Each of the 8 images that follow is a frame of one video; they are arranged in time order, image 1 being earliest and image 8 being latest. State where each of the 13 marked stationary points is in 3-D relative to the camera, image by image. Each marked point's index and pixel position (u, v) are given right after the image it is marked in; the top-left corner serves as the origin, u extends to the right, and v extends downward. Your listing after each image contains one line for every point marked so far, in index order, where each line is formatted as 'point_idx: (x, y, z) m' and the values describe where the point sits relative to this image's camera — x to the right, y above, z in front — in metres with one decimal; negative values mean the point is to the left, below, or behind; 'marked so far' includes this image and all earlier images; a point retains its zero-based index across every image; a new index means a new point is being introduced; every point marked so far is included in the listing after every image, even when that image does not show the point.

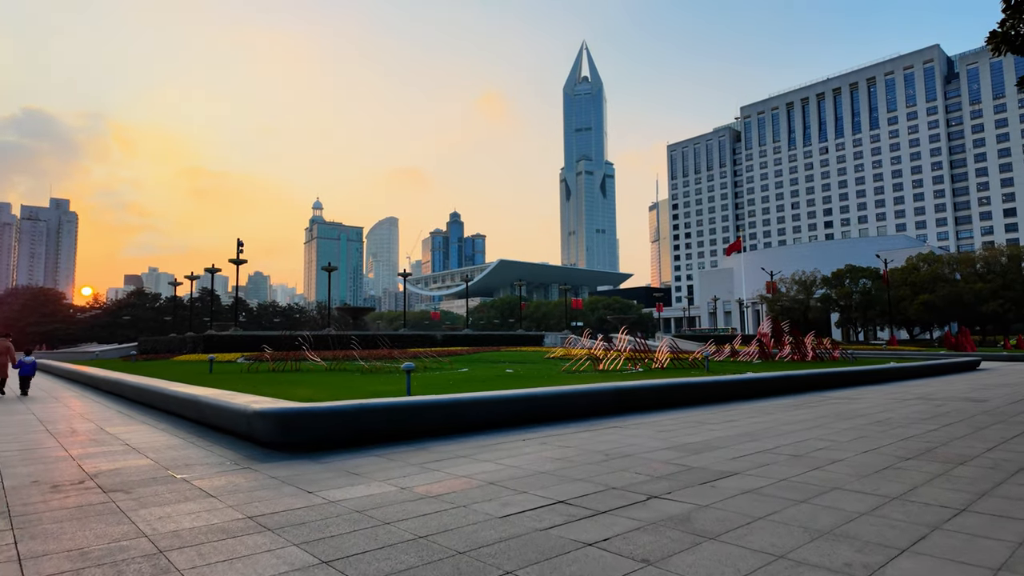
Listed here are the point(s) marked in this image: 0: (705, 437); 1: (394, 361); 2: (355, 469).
0: (+2.4, -1.9, +7.6) m
1: (-4.0, -2.4, +19.8) m
2: (-1.6, -1.8, +5.9) m
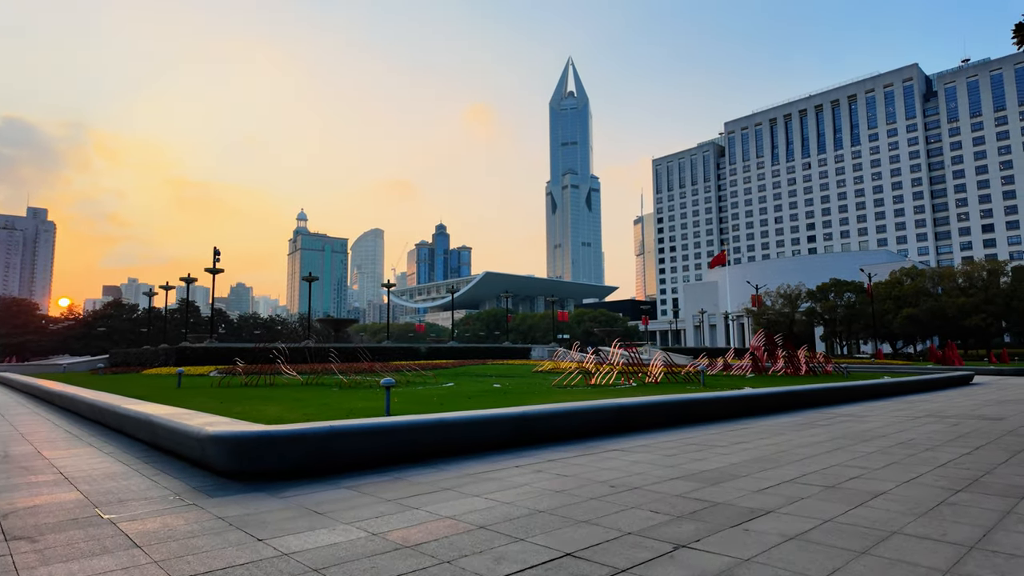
0: (+2.3, -2.0, +6.8) m
1: (-4.4, -2.8, +18.8) m
2: (-1.6, -1.9, +5.0) m
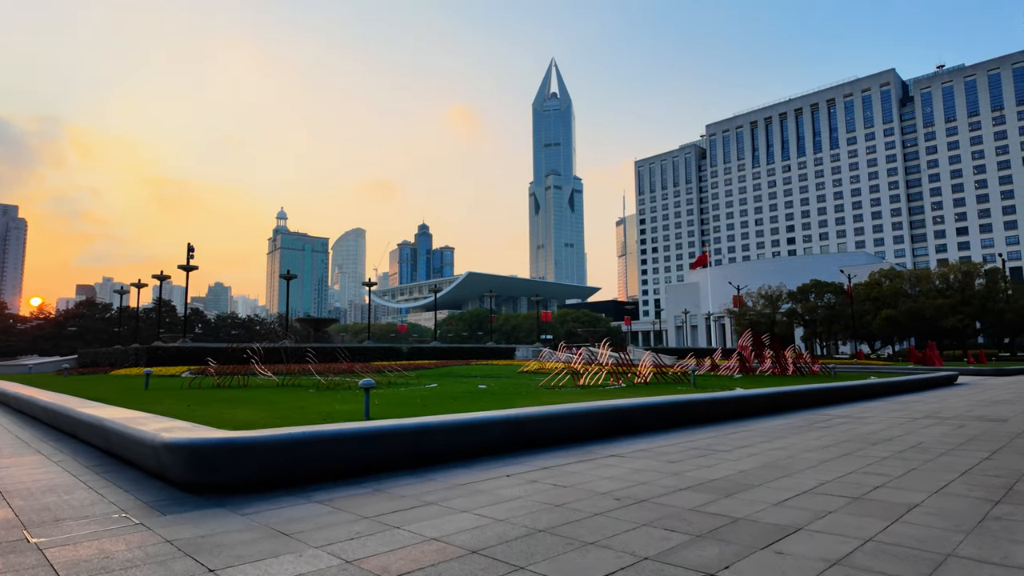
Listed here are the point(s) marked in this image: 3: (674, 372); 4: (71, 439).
0: (+2.3, -1.9, +6.3) m
1: (-4.8, -2.7, +18.1) m
2: (-1.7, -1.8, +4.4) m
3: (+5.3, -2.8, +19.2) m
4: (-6.7, -2.3, +9.0) m
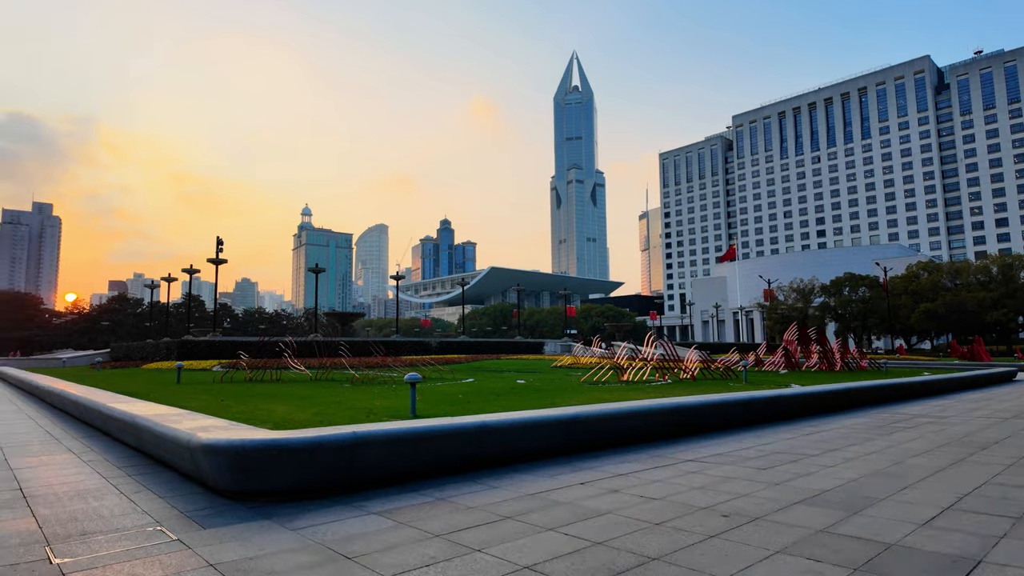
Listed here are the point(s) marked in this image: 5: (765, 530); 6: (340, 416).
0: (+2.9, -1.8, +5.5) m
1: (-3.7, -2.4, +17.5) m
2: (-1.0, -1.6, +3.7) m
3: (+6.5, -2.5, +18.3) m
4: (-5.9, -2.2, +8.6) m
5: (+1.7, -1.6, +4.0) m
6: (-2.5, -1.8, +8.4) m
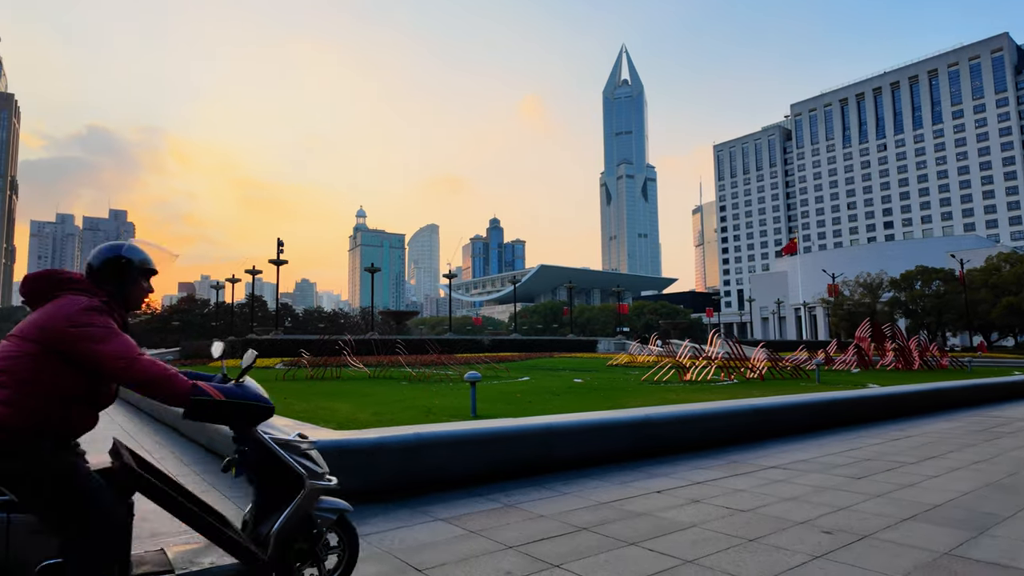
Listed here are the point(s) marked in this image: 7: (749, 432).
0: (+3.6, -1.7, +4.9) m
1: (-2.0, -2.4, +17.5) m
2: (-0.6, -1.6, +3.5) m
3: (+8.2, -2.3, +17.4) m
4: (-5.0, -2.2, +8.7) m
5: (+2.2, -1.6, +3.5) m
6: (-1.6, -1.8, +8.3) m
7: (+3.2, -1.9, +7.9) m
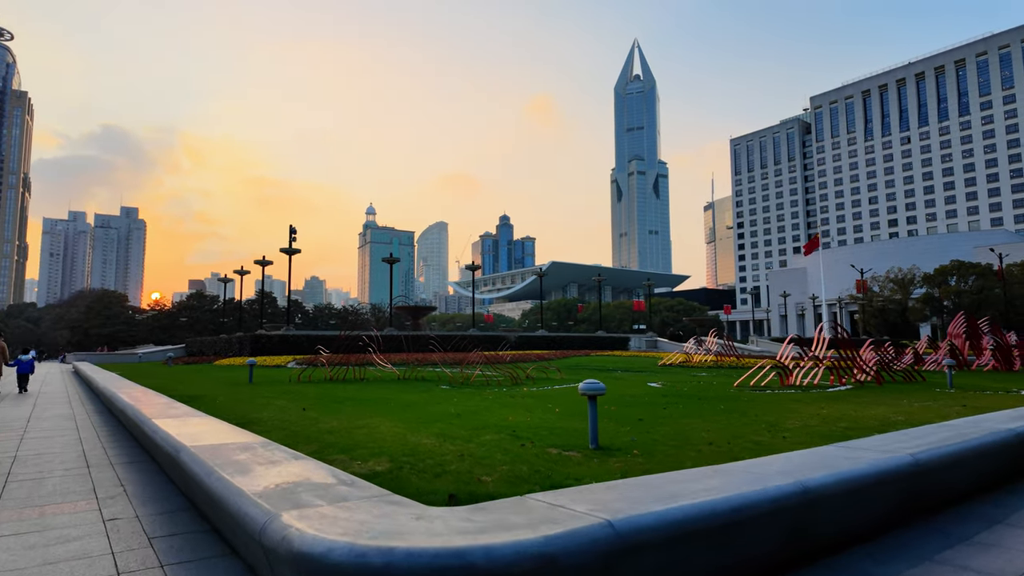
0: (+4.7, -1.4, +2.2) m
1: (-0.7, -2.0, +14.9) m
2: (+0.6, -1.3, +0.8) m
3: (+9.5, -2.0, +14.6) m
4: (-3.8, -1.8, +6.1) m
5: (+3.3, -1.3, +0.8) m
6: (-0.3, -1.5, +5.7) m
7: (+4.4, -1.6, +5.2) m
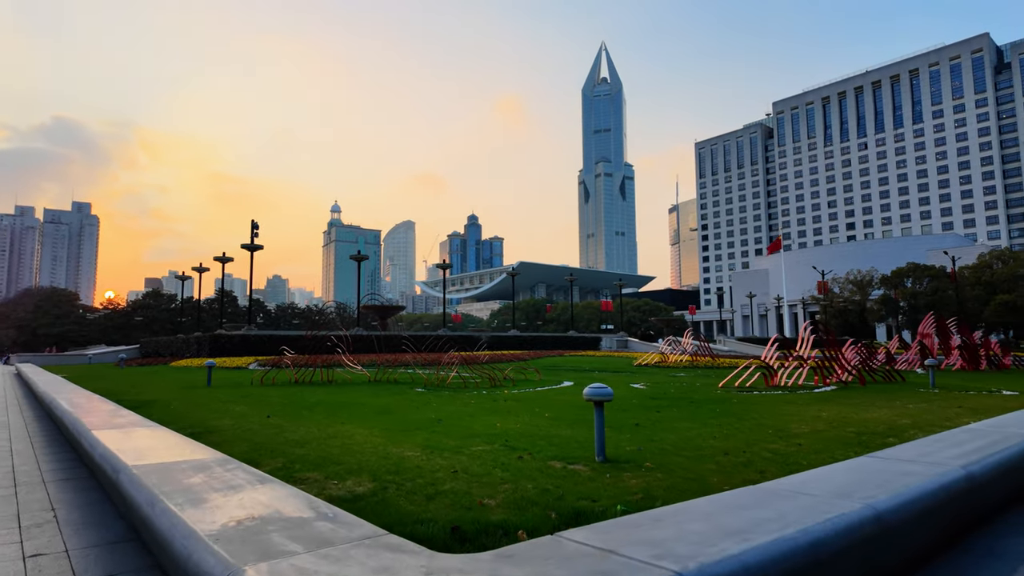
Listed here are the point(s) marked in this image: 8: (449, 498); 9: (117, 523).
0: (+4.9, -1.4, +1.9) m
1: (-1.2, -2.0, +14.2) m
2: (+0.8, -1.3, +0.3) m
3: (+9.0, -2.0, +14.5) m
4: (-3.9, -1.8, +5.4) m
5: (+3.5, -1.2, +0.4) m
6: (-0.4, -1.4, +5.1) m
7: (+4.4, -1.6, +4.9) m
8: (-0.4, -1.3, +3.5) m
9: (-2.8, -1.6, +4.1) m
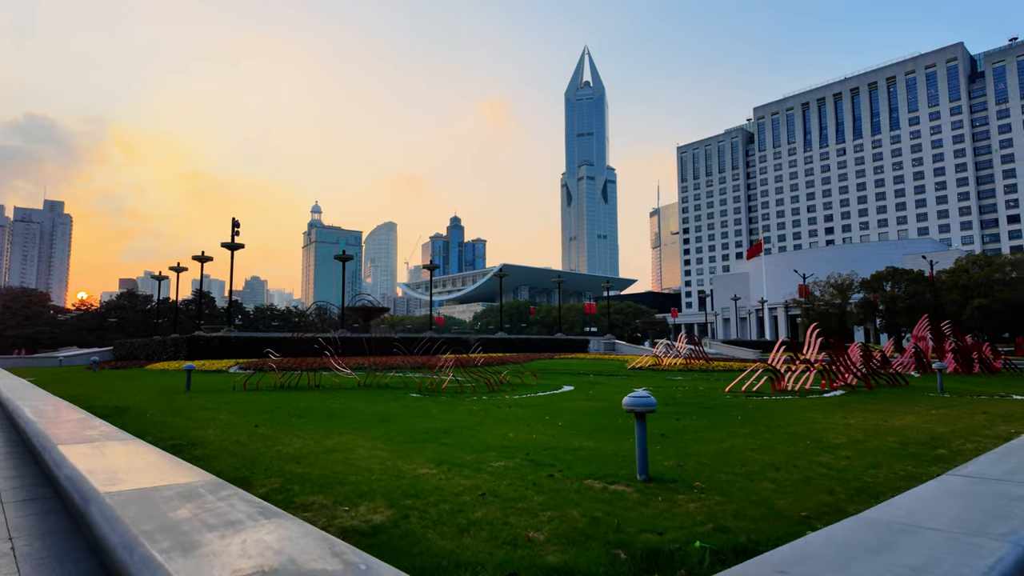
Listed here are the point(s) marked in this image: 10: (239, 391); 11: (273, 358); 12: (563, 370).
0: (+5.2, -1.4, +1.5) m
1: (-1.3, -2.0, +13.7) m
2: (+1.2, -1.2, -0.2) m
3: (+8.9, -2.0, +14.3) m
4: (-3.7, -1.7, +4.7) m
5: (+3.9, -1.2, 0.0) m
6: (-0.2, -1.4, +4.5) m
7: (+4.6, -1.6, +4.5) m
8: (-0.1, -1.2, +3.0) m
9: (-2.6, -1.6, +3.5) m
10: (-5.4, -2.1, +11.8) m
11: (-6.0, -1.8, +14.8) m
12: (+1.5, -2.4, +17.1) m
